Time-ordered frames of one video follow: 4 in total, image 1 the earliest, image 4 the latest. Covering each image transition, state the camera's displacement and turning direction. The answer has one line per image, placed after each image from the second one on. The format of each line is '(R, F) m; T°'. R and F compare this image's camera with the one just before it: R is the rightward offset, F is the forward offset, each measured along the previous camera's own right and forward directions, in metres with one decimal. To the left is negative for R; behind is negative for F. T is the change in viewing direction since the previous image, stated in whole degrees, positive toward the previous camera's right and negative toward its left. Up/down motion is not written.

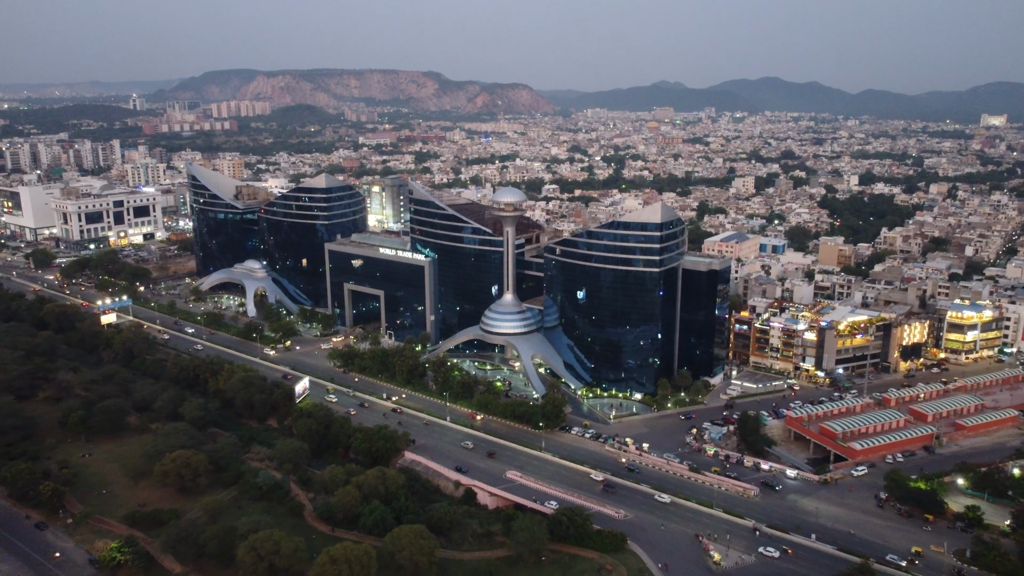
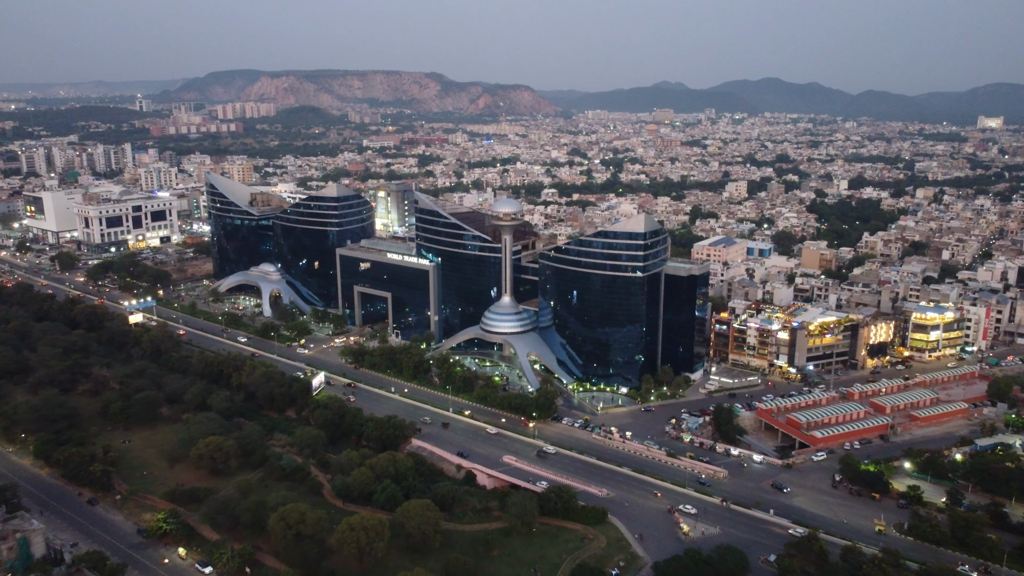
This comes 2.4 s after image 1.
(+0.3, -3.6) m; 0°
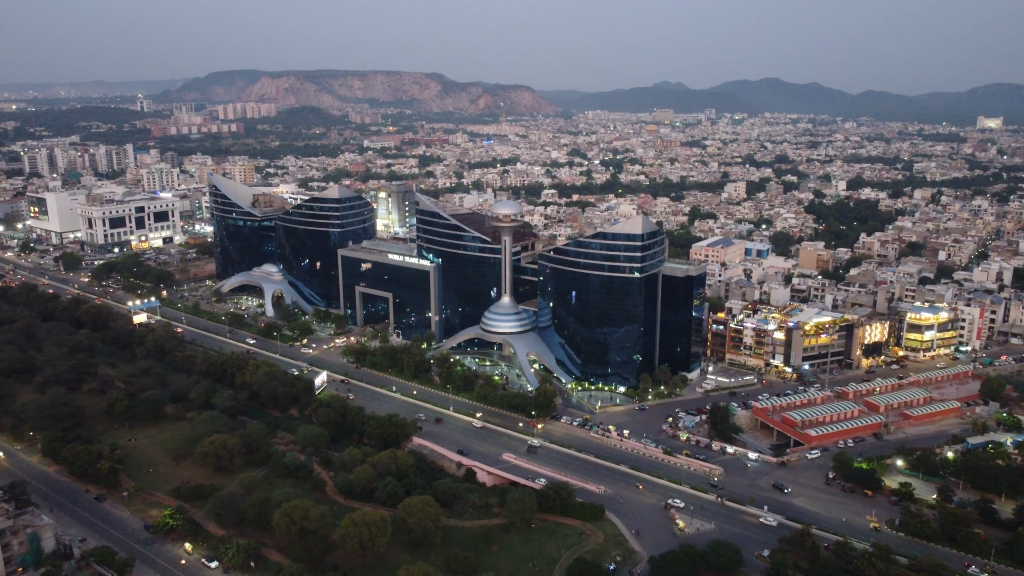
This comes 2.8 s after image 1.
(0.0, -0.6) m; 0°
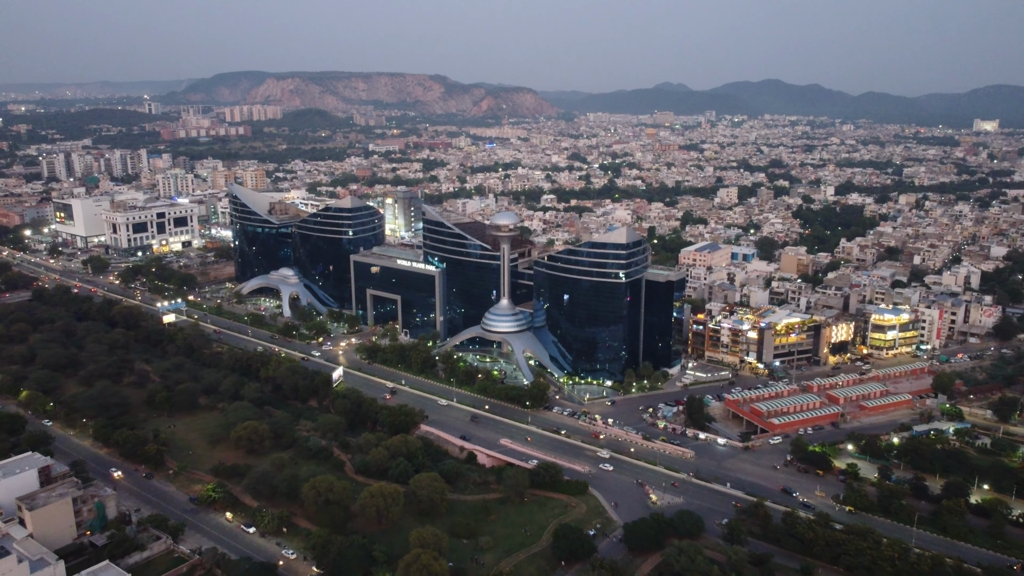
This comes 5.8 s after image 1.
(+0.3, -4.6) m; 0°
